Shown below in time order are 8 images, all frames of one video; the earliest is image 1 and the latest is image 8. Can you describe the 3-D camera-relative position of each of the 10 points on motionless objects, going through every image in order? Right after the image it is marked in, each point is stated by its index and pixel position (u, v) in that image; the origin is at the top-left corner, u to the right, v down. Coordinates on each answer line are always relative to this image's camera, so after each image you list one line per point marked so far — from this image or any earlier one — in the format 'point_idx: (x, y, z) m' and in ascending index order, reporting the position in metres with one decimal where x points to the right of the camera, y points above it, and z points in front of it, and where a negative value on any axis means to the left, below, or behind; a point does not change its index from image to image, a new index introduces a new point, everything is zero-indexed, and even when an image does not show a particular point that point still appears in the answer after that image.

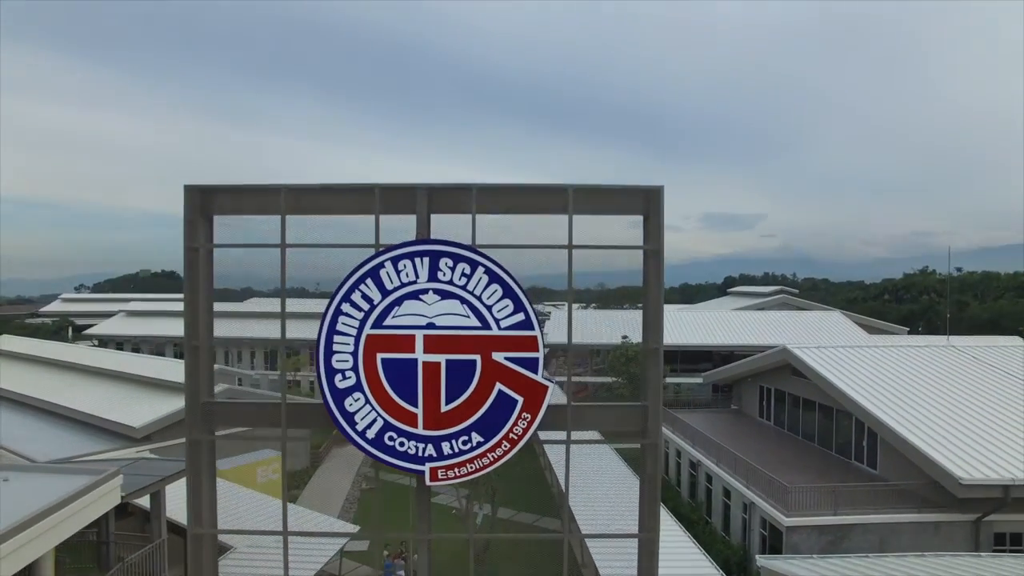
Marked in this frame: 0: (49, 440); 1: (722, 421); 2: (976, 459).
0: (-11.7, -3.8, +13.9) m
1: (+6.0, -3.7, +15.6) m
2: (+7.5, -2.7, +8.9) m
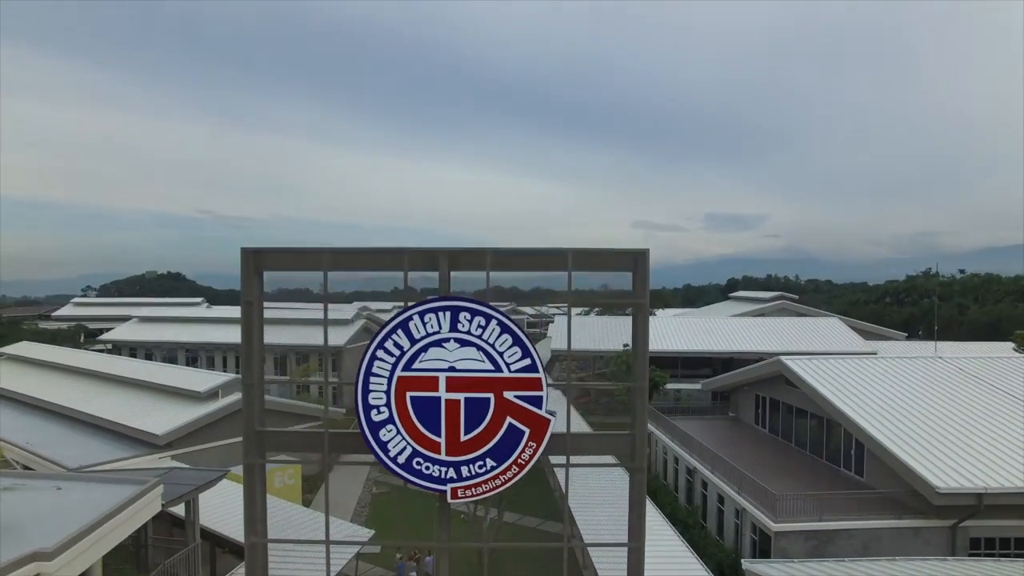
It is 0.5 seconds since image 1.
0: (-11.6, -4.2, +14.6) m
1: (+6.1, -4.1, +16.1) m
2: (+7.6, -3.1, +9.5) m
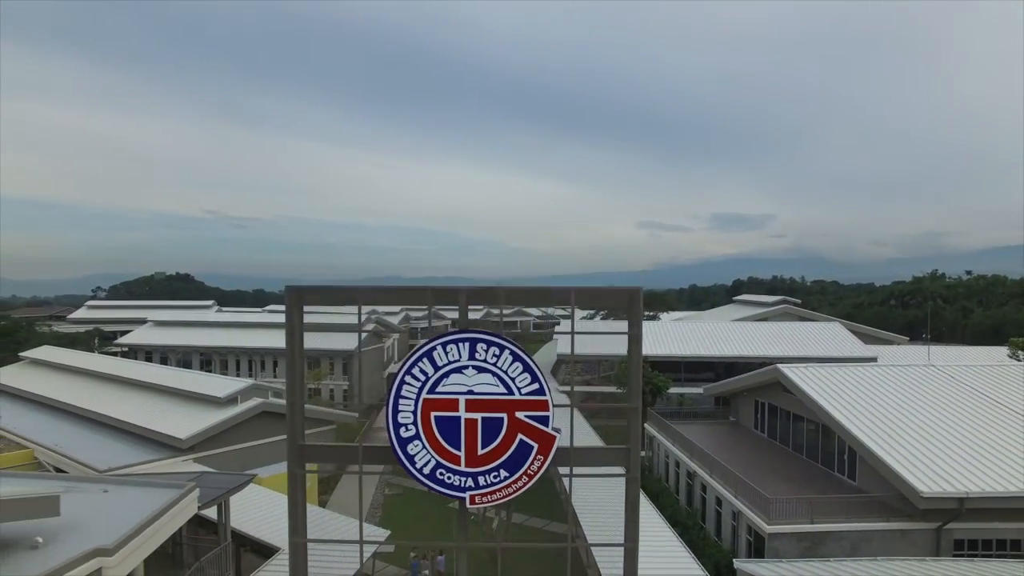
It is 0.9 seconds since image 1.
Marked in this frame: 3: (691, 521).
0: (-11.4, -4.5, +15.3) m
1: (+6.3, -4.4, +16.7) m
2: (+7.7, -3.3, +10.0) m
3: (+4.2, -5.5, +13.1) m
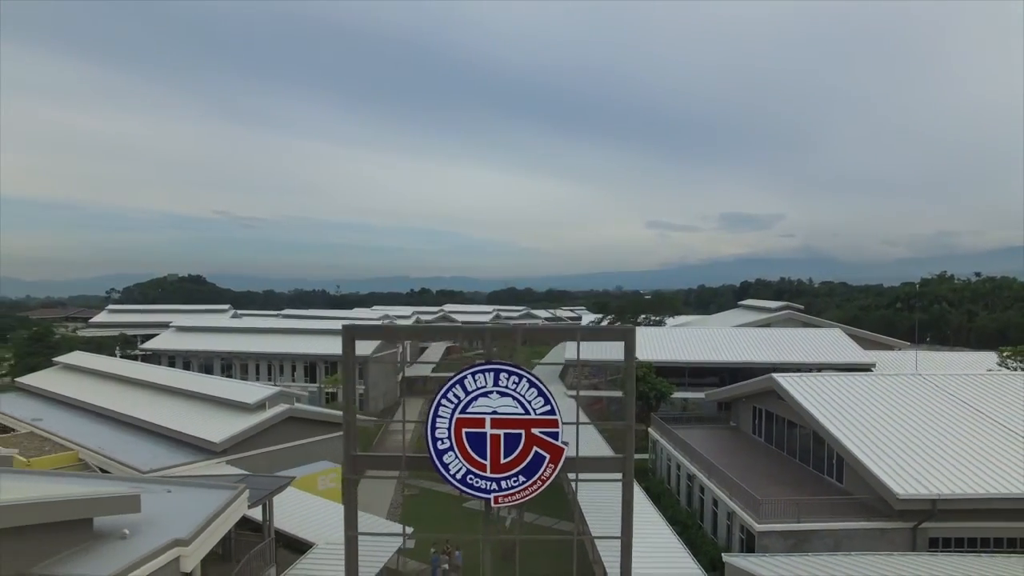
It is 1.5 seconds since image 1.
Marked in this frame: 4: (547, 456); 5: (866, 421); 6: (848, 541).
0: (-11.1, -4.9, +16.5) m
1: (+6.6, -4.7, +17.6) m
2: (+8.0, -3.7, +10.9) m
3: (+4.5, -5.9, +14.0) m
4: (+0.5, -2.2, +7.3) m
5: (+8.3, -3.1, +12.9) m
6: (+6.6, -5.0, +10.8) m
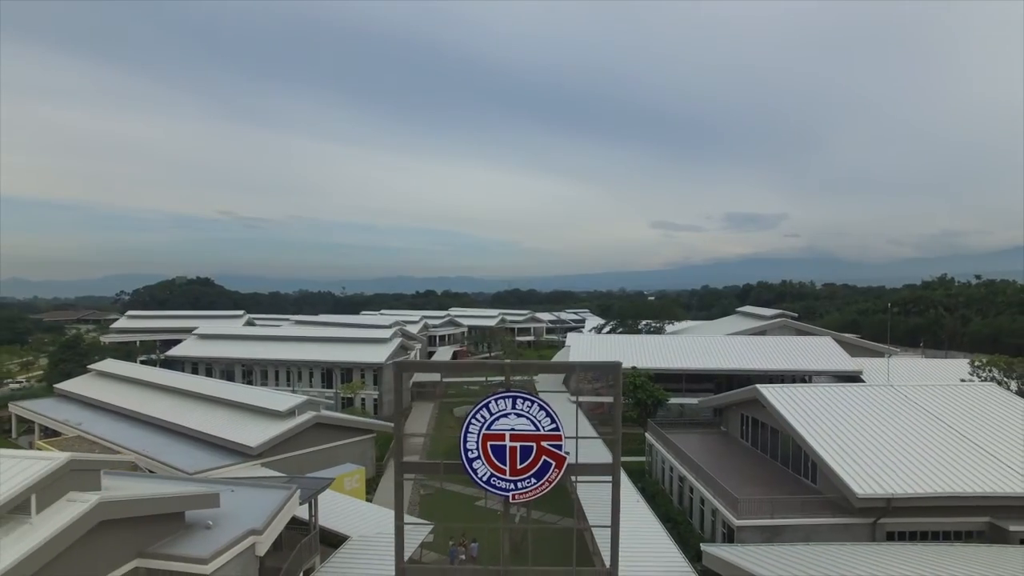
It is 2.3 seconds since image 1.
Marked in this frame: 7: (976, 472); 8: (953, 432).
0: (-10.8, -5.5, +18.1) m
1: (+6.9, -5.3, +19.1) m
2: (+8.2, -4.3, +12.4) m
3: (+4.8, -6.5, +15.6) m
4: (+0.7, -2.8, +8.9) m
5: (+8.5, -3.7, +14.4) m
6: (+6.8, -5.5, +12.4) m
7: (+10.7, -4.2, +12.7) m
8: (+11.5, -3.8, +14.4) m
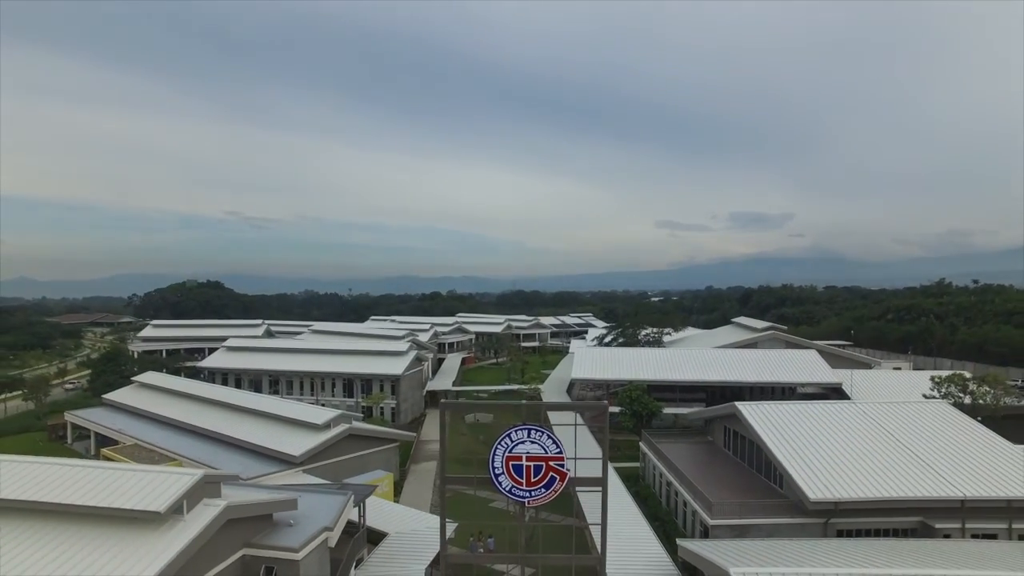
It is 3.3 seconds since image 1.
0: (-10.5, -6.5, +20.7) m
1: (+7.2, -6.3, +21.6) m
2: (+8.5, -5.3, +14.9) m
3: (+5.1, -7.5, +18.1) m
4: (+0.9, -3.9, +11.4) m
5: (+8.8, -4.7, +16.9) m
6: (+7.1, -6.6, +14.8) m
7: (+11.0, -5.3, +15.1) m
8: (+11.8, -4.8, +16.8) m
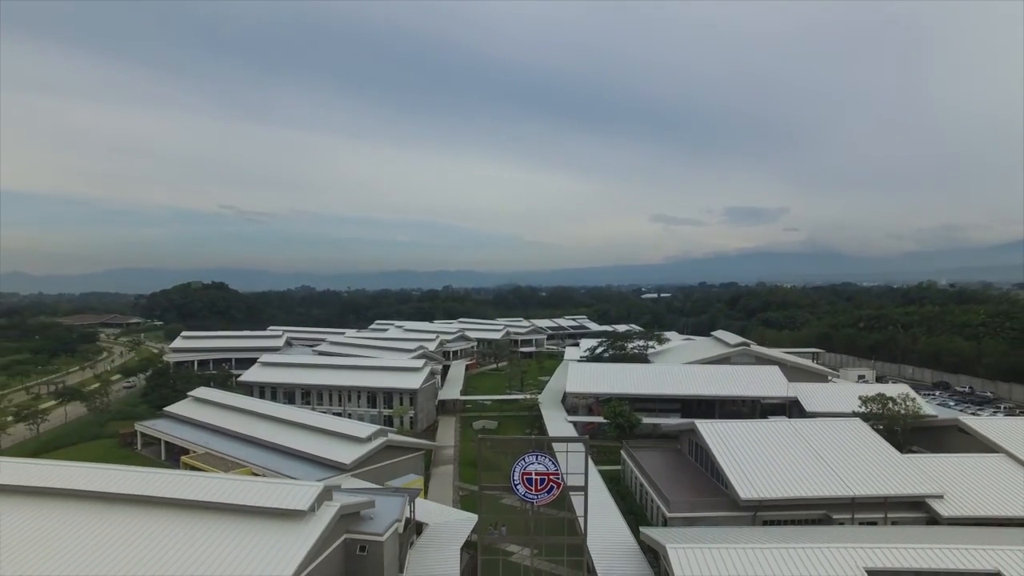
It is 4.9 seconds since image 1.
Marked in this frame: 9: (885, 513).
0: (-10.2, -8.4, +25.8) m
1: (+7.5, -8.2, +26.8) m
2: (+8.8, -7.2, +20.1) m
3: (+5.4, -9.4, +23.2) m
4: (+1.3, -5.8, +16.5) m
5: (+9.2, -6.6, +22.0) m
6: (+7.4, -8.5, +20.0) m
7: (+11.4, -7.2, +20.3) m
8: (+12.1, -6.7, +22.0) m
9: (+13.5, -8.2, +19.9) m
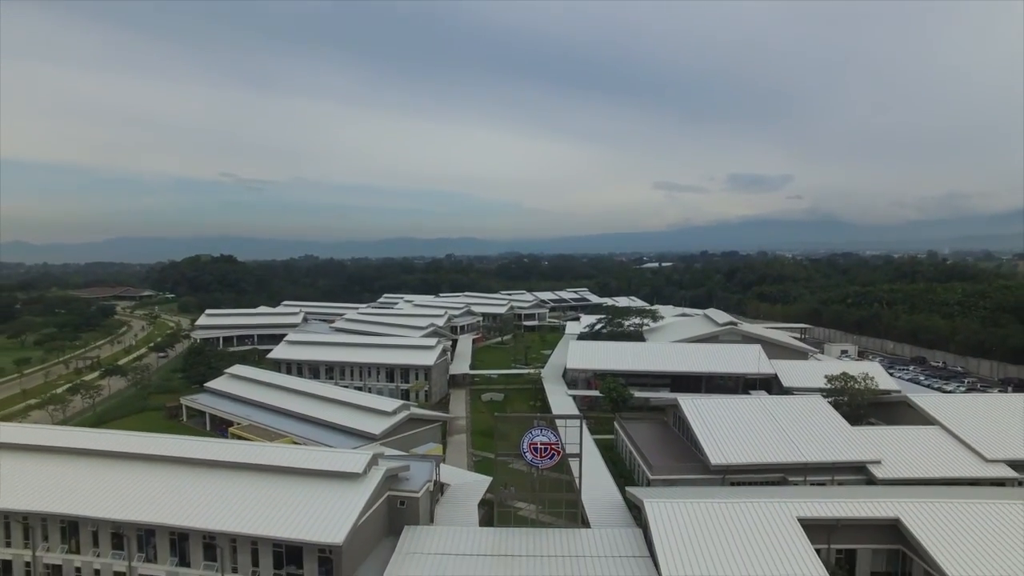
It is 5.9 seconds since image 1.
0: (-9.8, -8.0, +29.7) m
1: (+7.9, -7.8, +30.6) m
2: (+9.1, -7.2, +23.8) m
3: (+5.7, -9.2, +27.2) m
4: (+1.6, -6.0, +20.2) m
5: (+9.5, -6.5, +25.8) m
6: (+7.8, -8.4, +23.9) m
7: (+11.7, -7.1, +24.1) m
8: (+12.5, -6.5, +25.7) m
9: (+13.8, -8.1, +23.8) m
